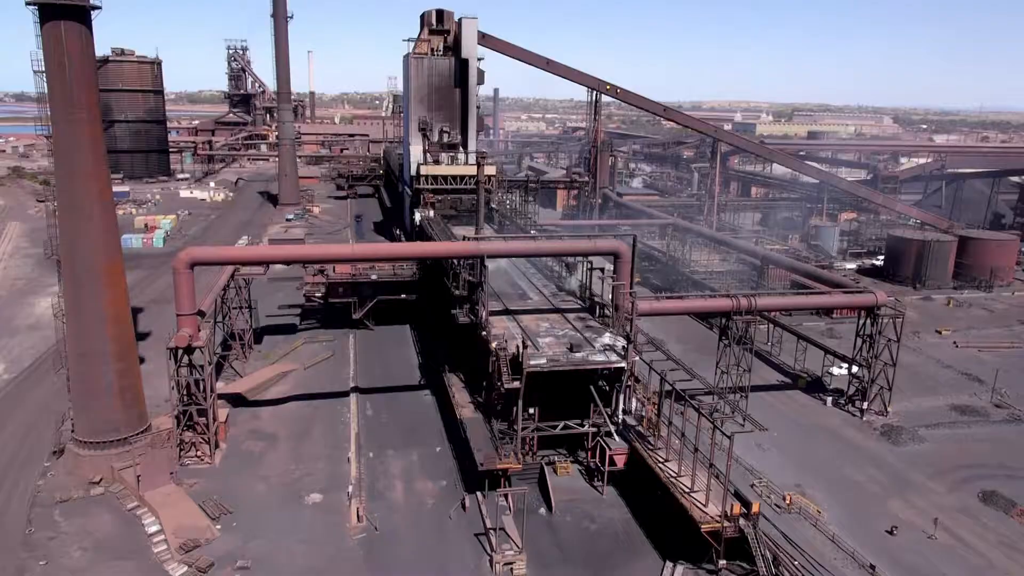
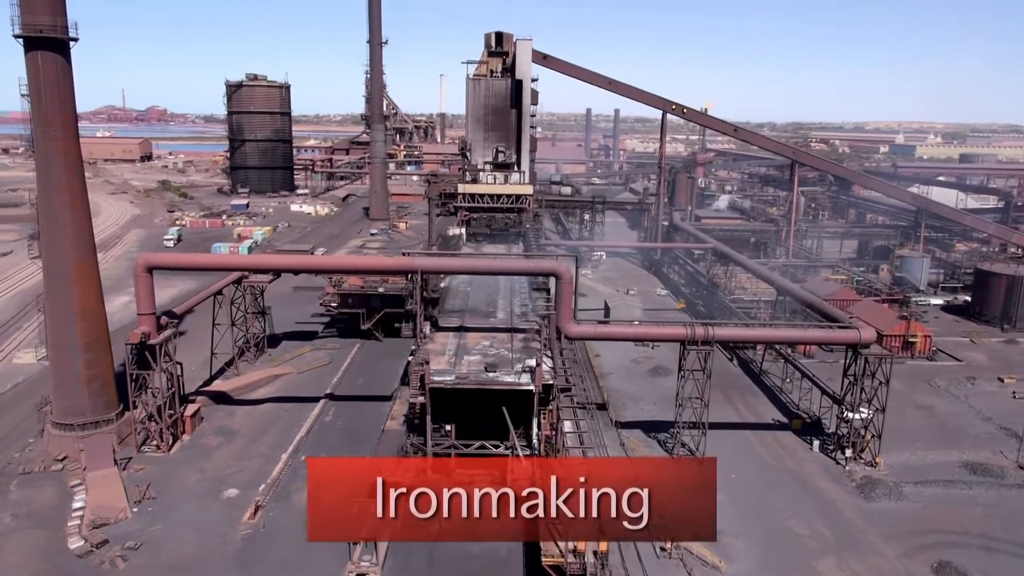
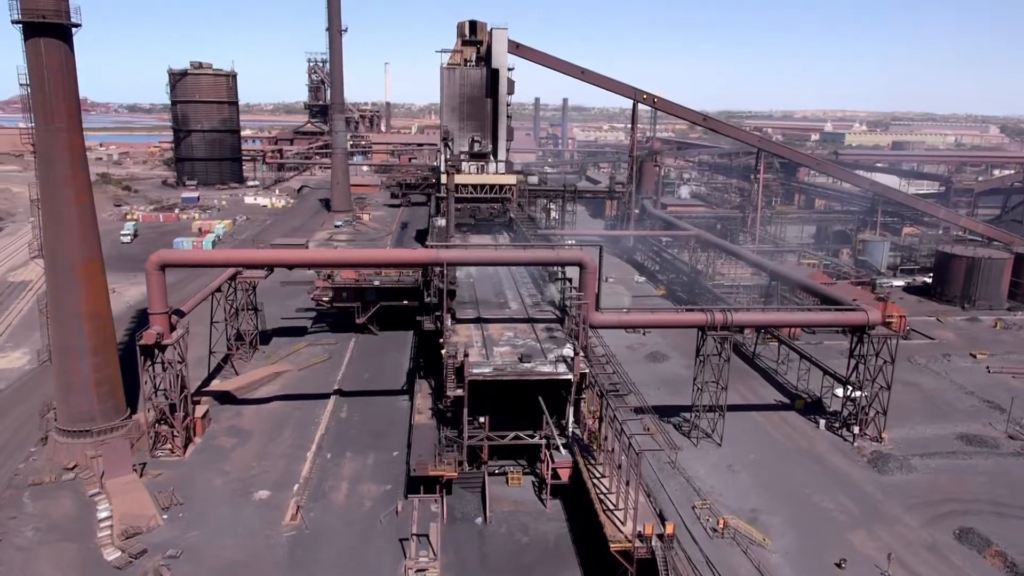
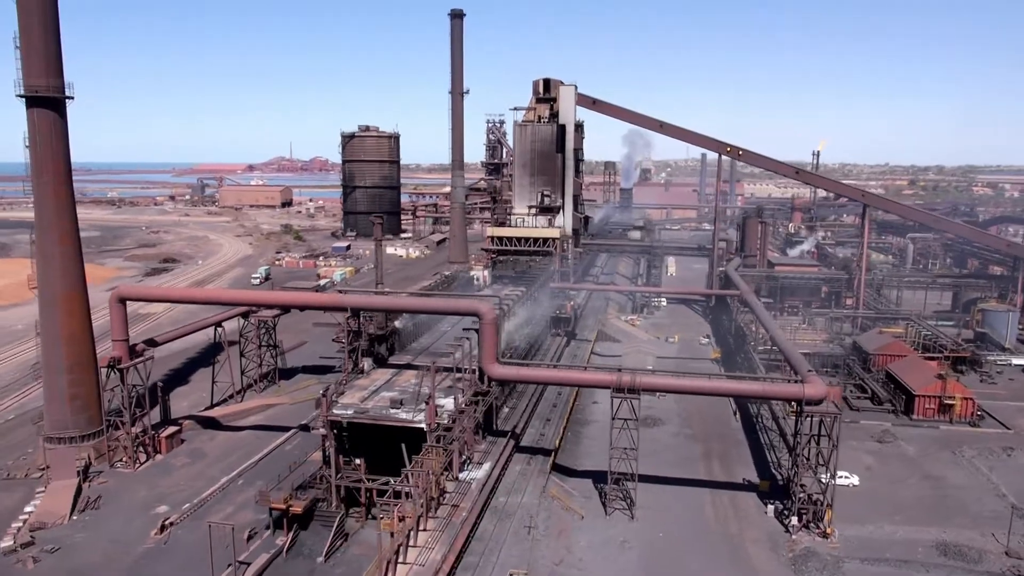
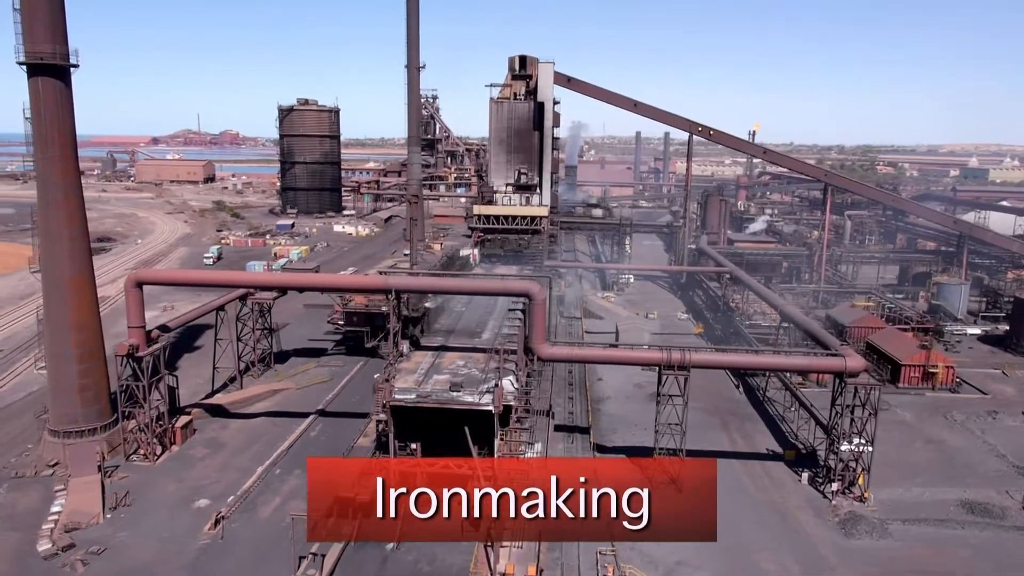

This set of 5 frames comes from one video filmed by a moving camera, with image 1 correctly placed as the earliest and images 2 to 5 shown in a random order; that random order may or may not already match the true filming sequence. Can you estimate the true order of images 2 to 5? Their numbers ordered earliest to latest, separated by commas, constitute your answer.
3, 2, 5, 4
